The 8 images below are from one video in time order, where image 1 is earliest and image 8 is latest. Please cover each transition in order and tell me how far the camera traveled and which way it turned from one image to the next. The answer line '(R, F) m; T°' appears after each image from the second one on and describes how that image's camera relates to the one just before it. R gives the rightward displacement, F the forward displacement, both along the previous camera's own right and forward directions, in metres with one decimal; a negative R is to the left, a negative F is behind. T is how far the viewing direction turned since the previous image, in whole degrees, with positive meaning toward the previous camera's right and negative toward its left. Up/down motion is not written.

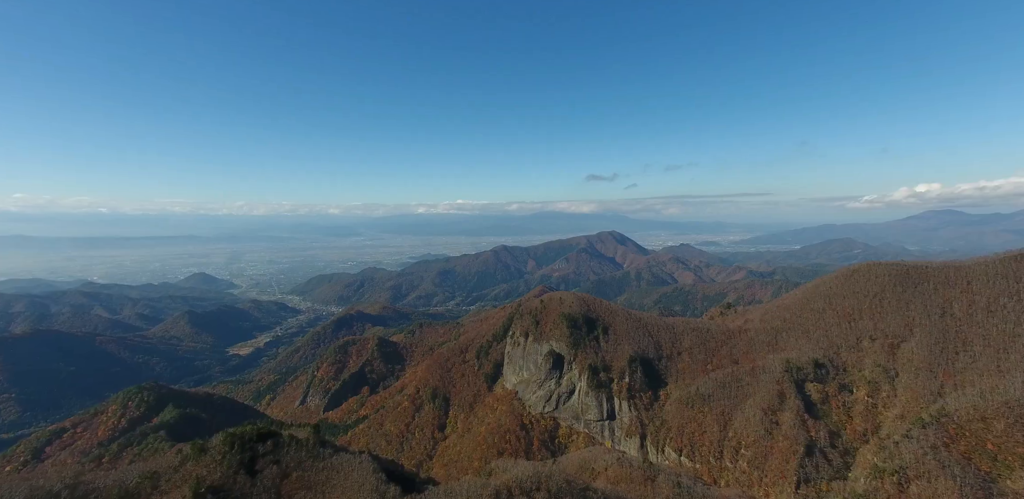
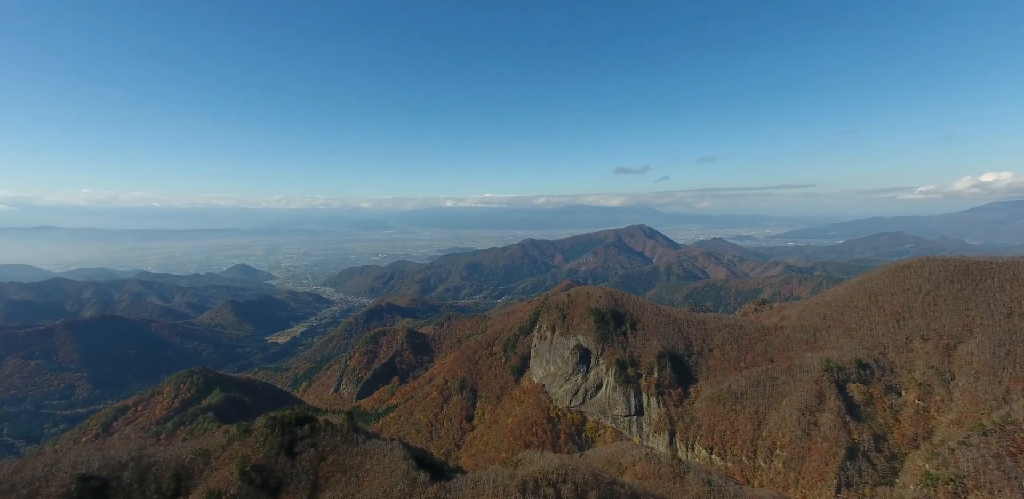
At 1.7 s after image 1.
(-0.4, -0.7) m; -3°
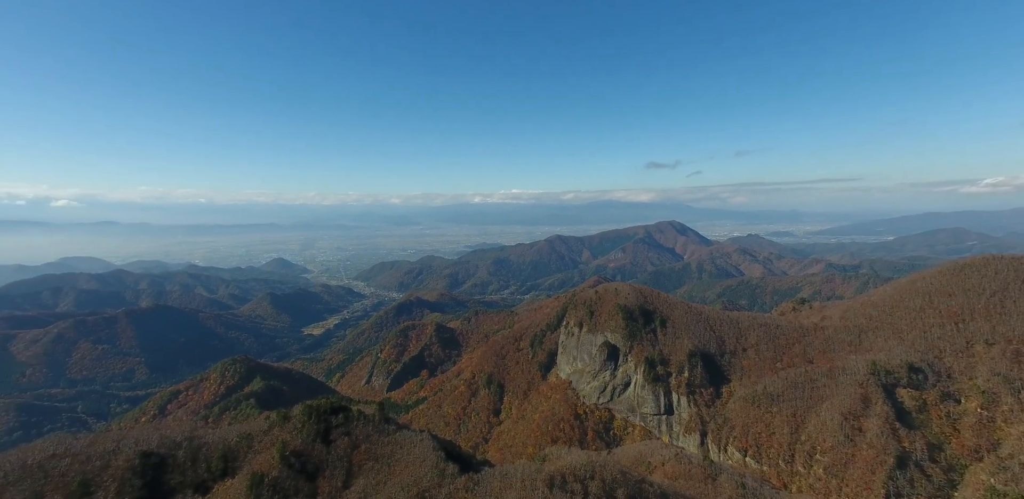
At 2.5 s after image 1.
(-0.3, -0.5) m; -3°
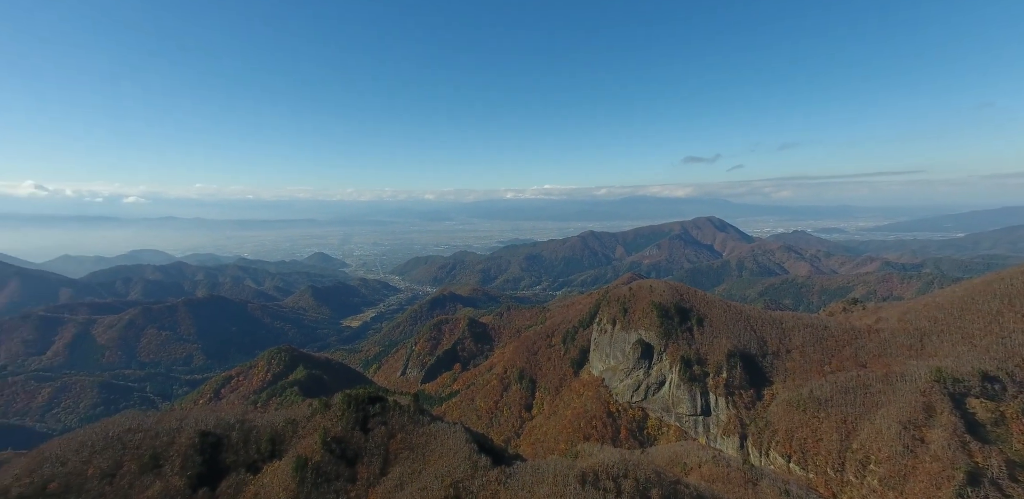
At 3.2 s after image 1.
(-0.3, -0.3) m; -4°
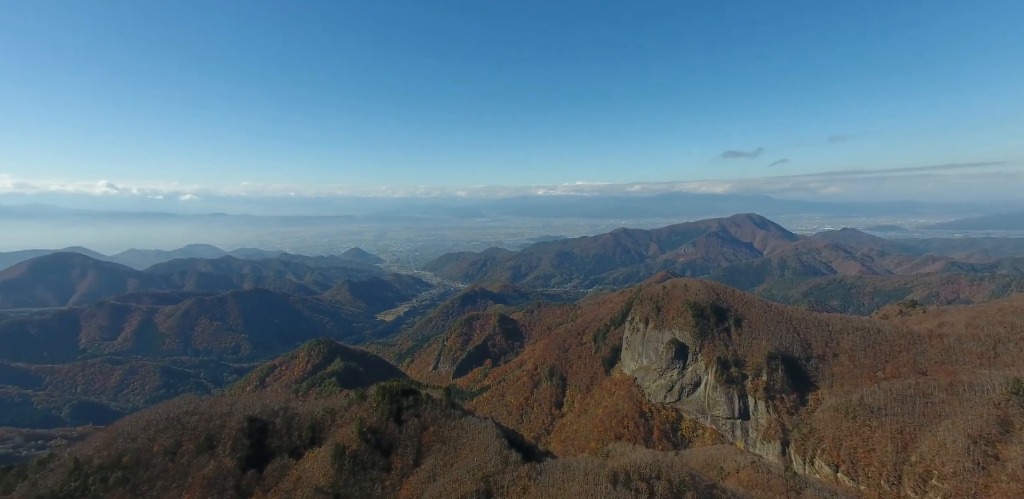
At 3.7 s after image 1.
(-0.4, +0.1) m; -4°
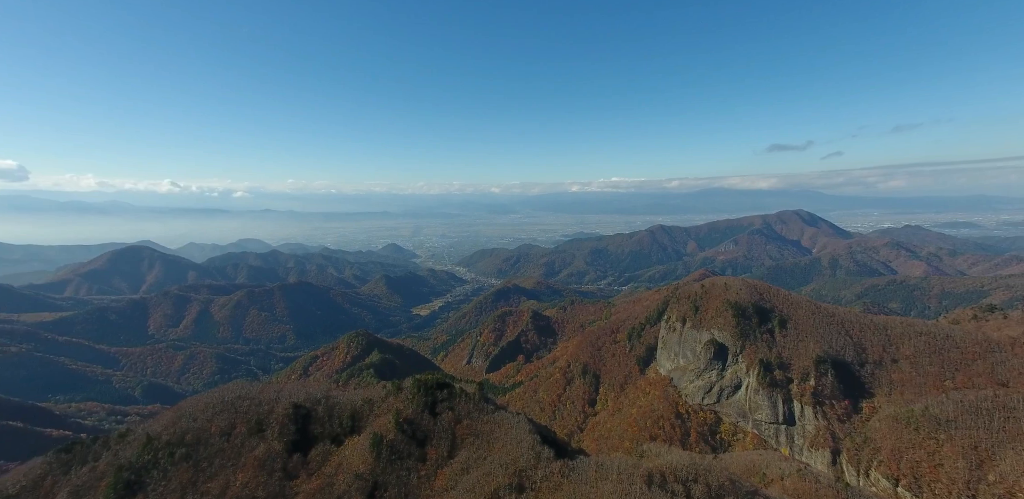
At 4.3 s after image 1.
(-0.4, +0.6) m; -4°
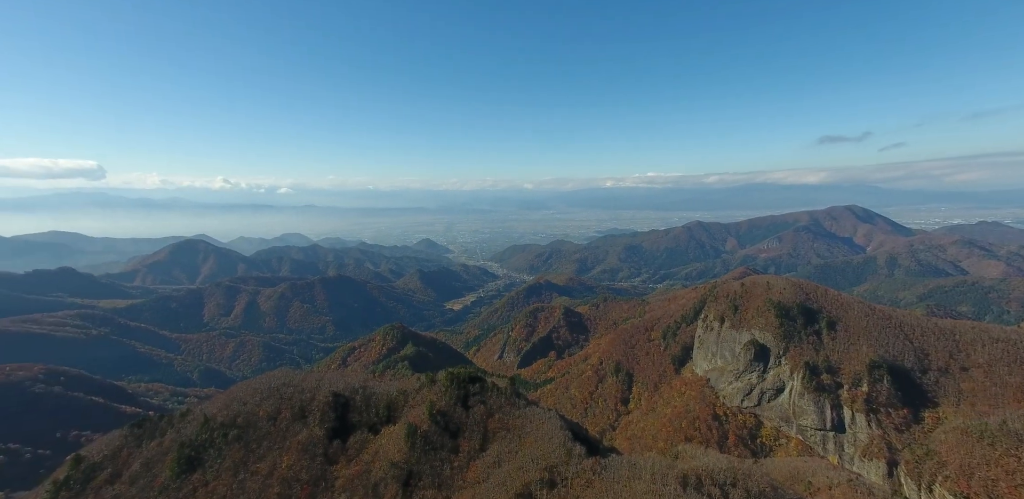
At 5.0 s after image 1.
(-0.4, +0.9) m; -4°
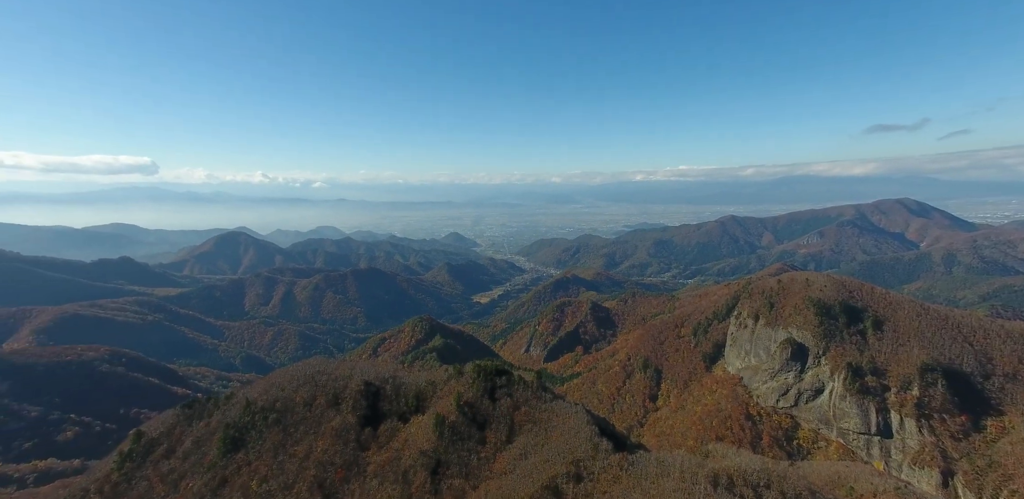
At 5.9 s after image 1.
(-0.5, +1.0) m; -3°
